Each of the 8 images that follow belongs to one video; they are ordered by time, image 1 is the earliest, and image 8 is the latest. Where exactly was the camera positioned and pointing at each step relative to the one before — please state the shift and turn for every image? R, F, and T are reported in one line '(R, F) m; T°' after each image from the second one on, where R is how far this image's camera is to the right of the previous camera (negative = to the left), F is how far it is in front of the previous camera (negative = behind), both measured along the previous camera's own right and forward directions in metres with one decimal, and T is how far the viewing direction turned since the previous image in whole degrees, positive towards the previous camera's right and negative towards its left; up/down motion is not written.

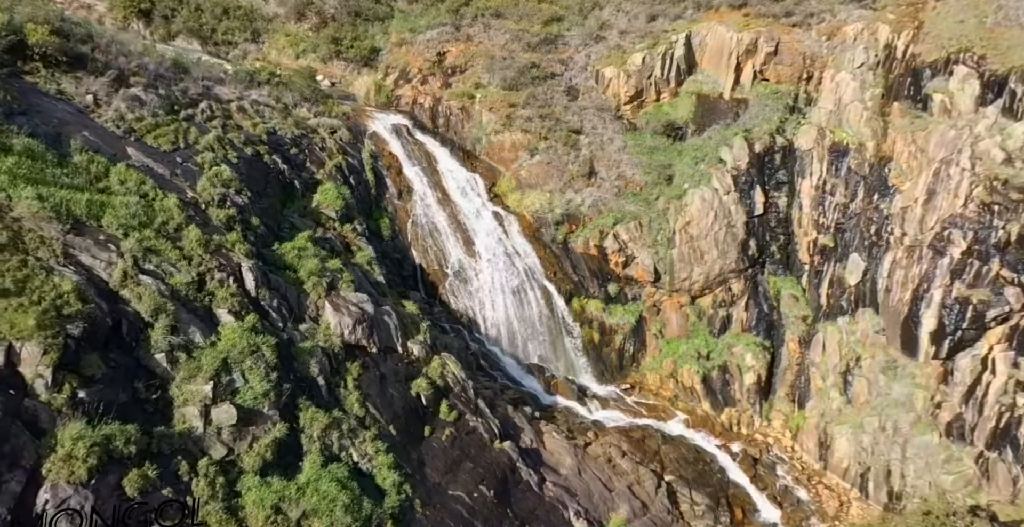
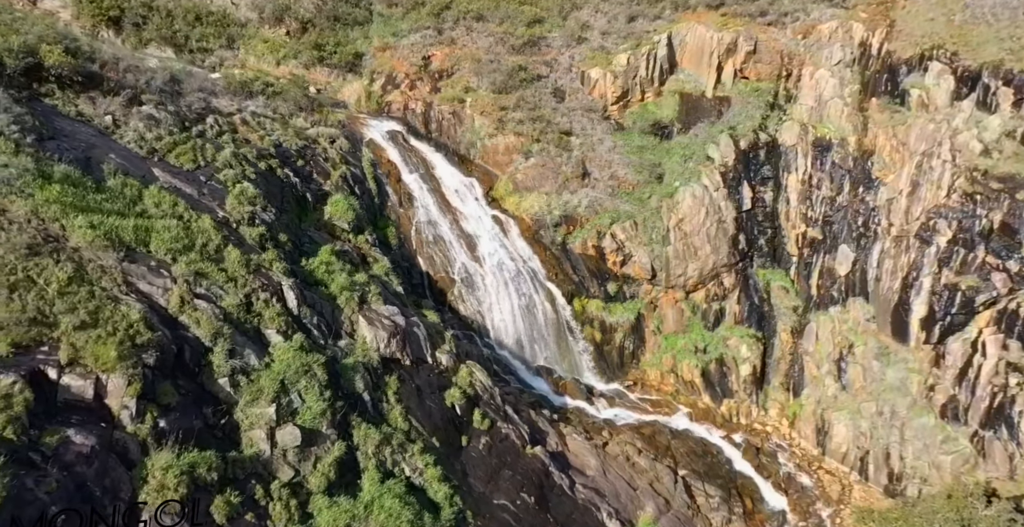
(-1.1, 0.0) m; +4°
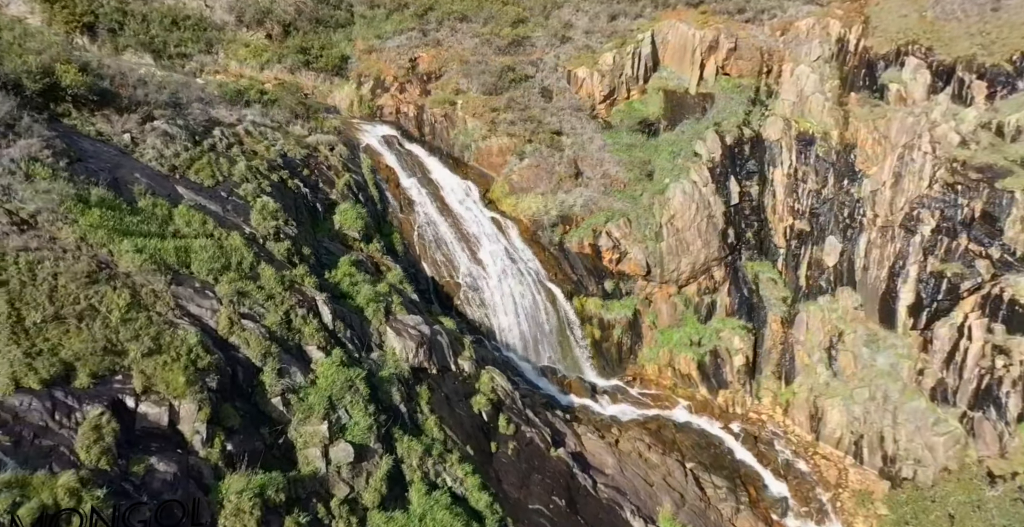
(-0.9, 0.0) m; +3°
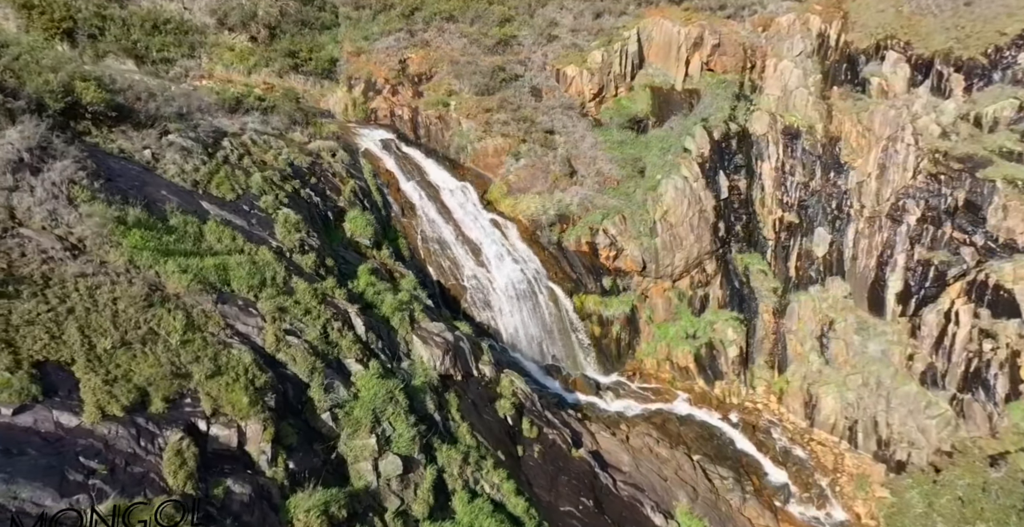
(-0.7, -0.1) m; +3°
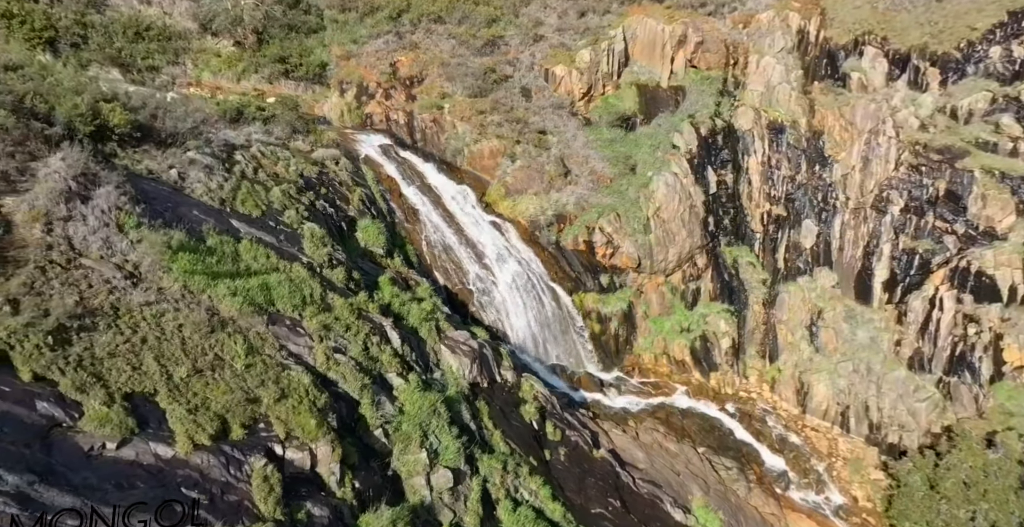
(-0.8, -0.1) m; +3°
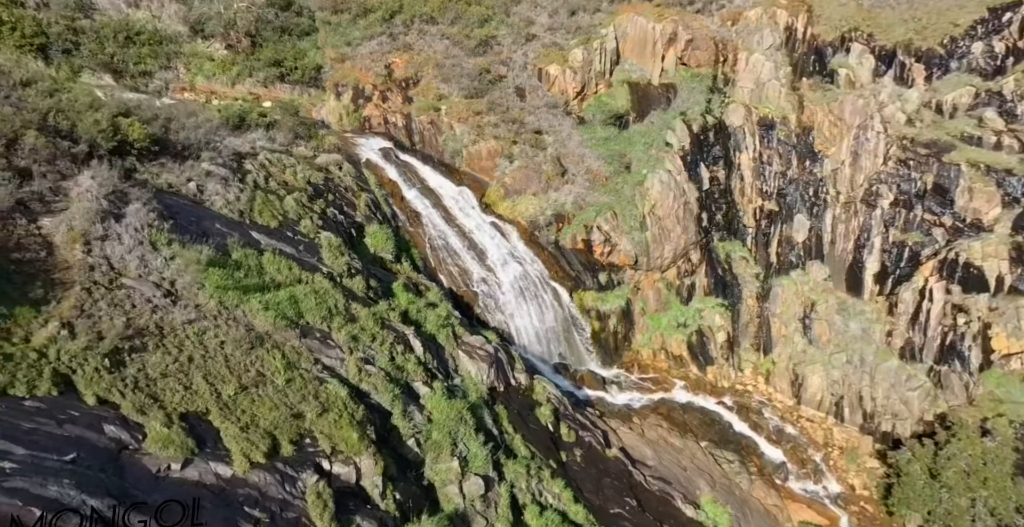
(-0.5, -0.1) m; +2°
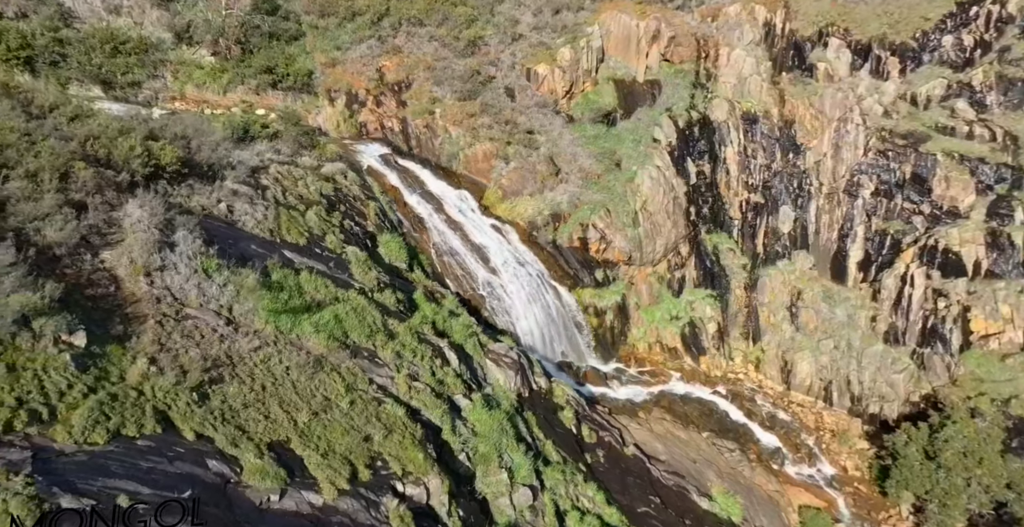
(-0.7, -0.2) m; +3°
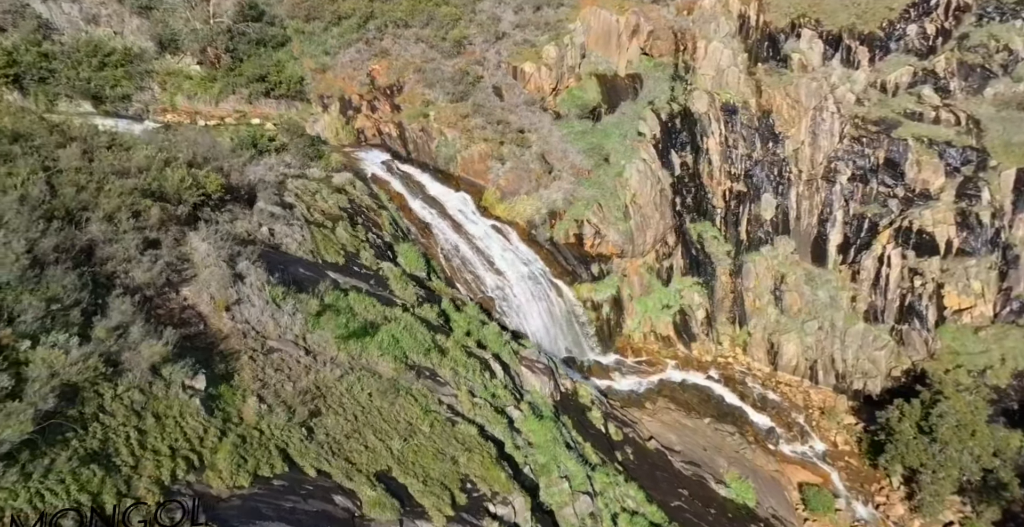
(-0.9, -0.3) m; +3°
